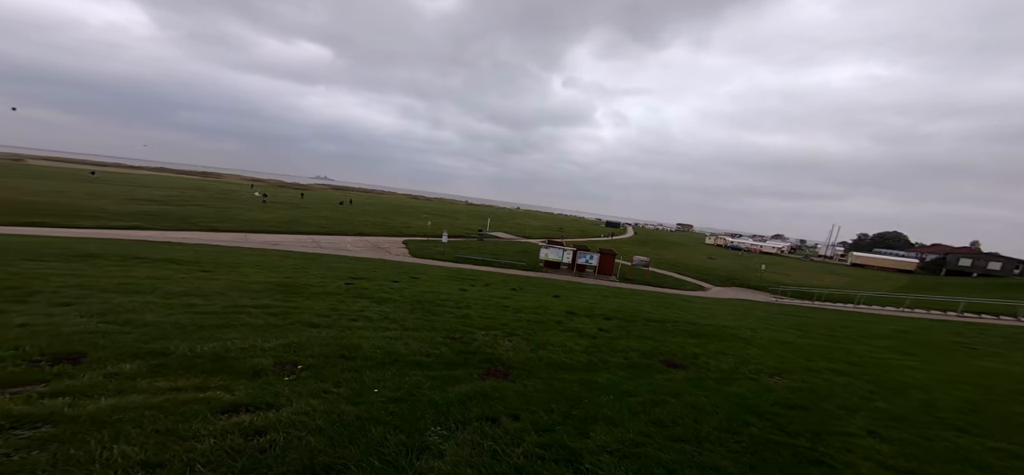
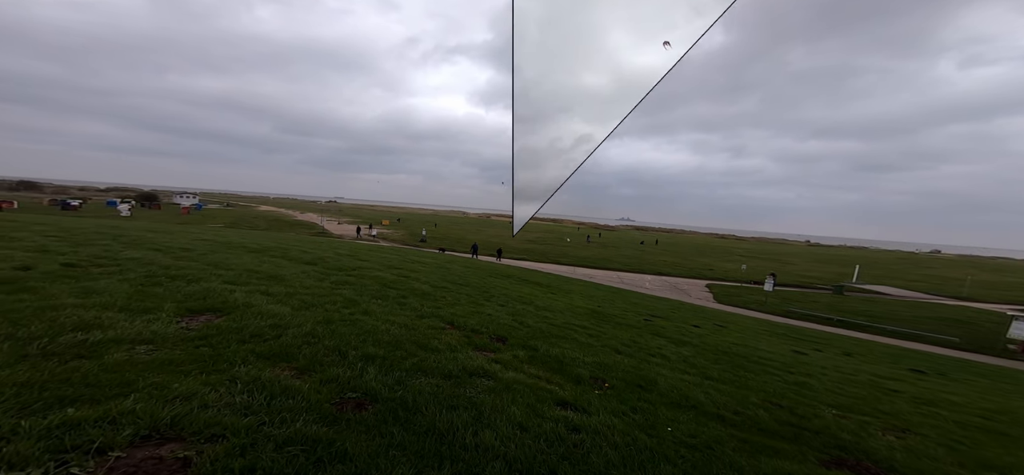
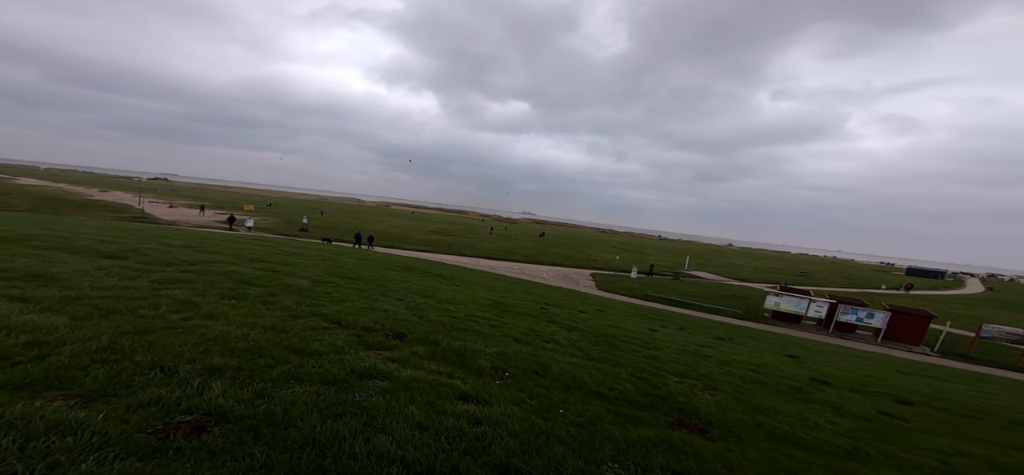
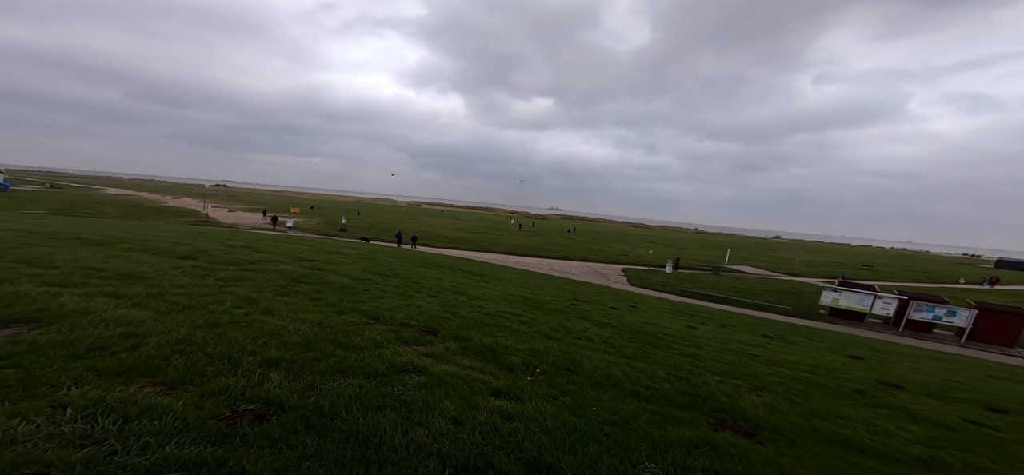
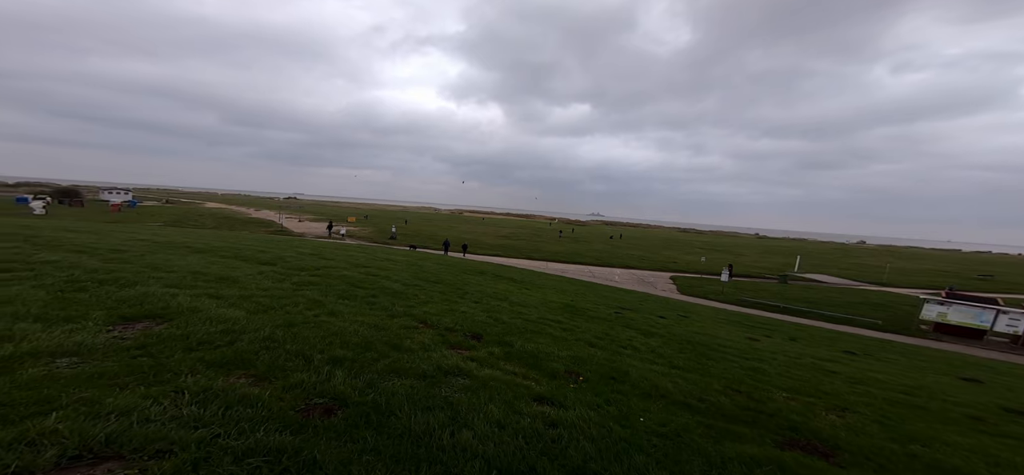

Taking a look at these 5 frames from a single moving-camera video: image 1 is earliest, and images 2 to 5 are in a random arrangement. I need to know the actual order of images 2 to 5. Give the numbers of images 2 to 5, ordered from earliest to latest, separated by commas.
3, 4, 5, 2
